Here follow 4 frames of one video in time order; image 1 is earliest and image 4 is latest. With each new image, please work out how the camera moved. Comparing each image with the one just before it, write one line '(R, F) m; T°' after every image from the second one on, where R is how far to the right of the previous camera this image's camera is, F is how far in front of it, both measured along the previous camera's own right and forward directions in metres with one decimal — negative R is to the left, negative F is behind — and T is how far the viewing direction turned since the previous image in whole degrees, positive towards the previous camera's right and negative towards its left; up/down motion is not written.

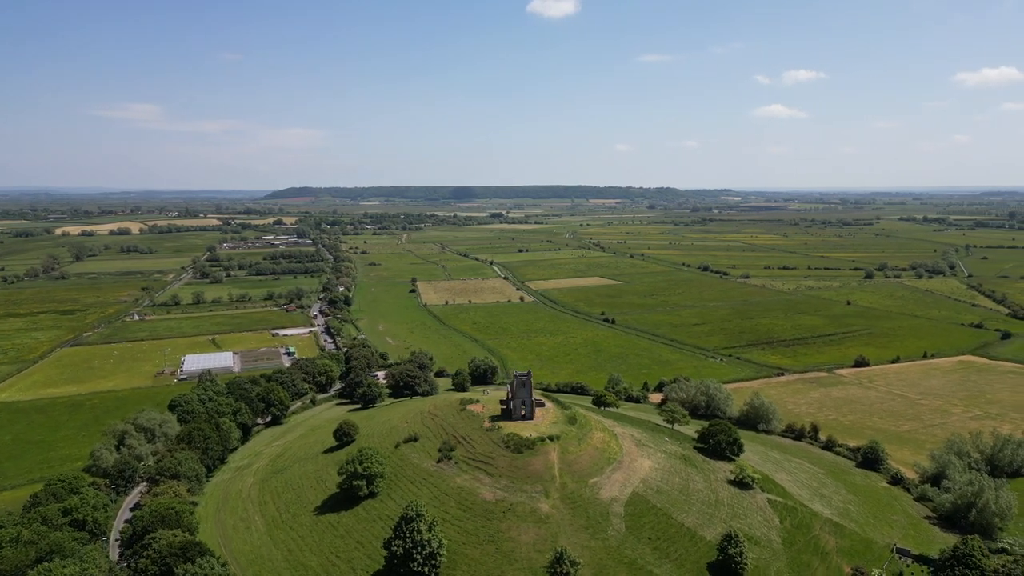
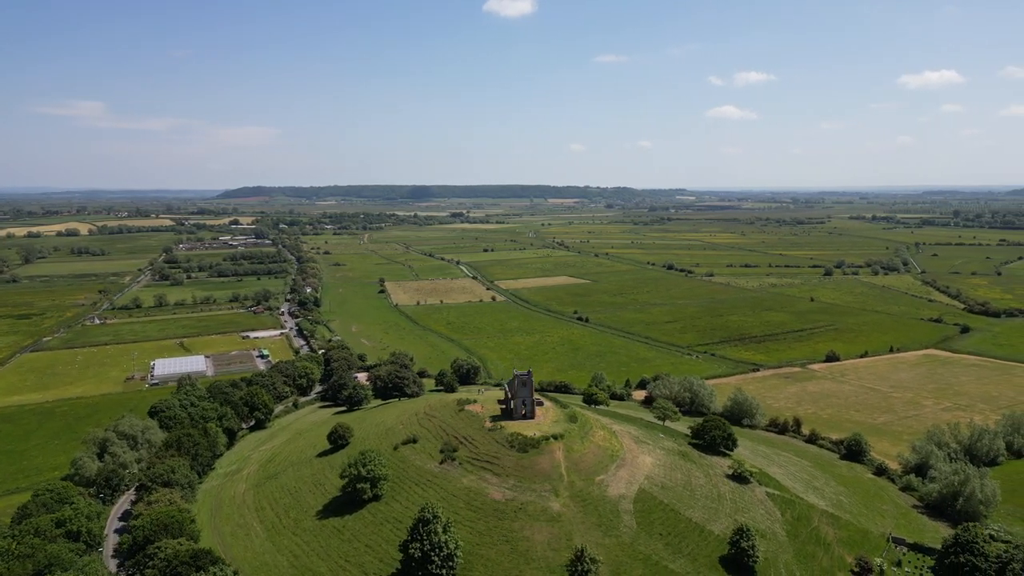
(-2.3, +0.1) m; +3°
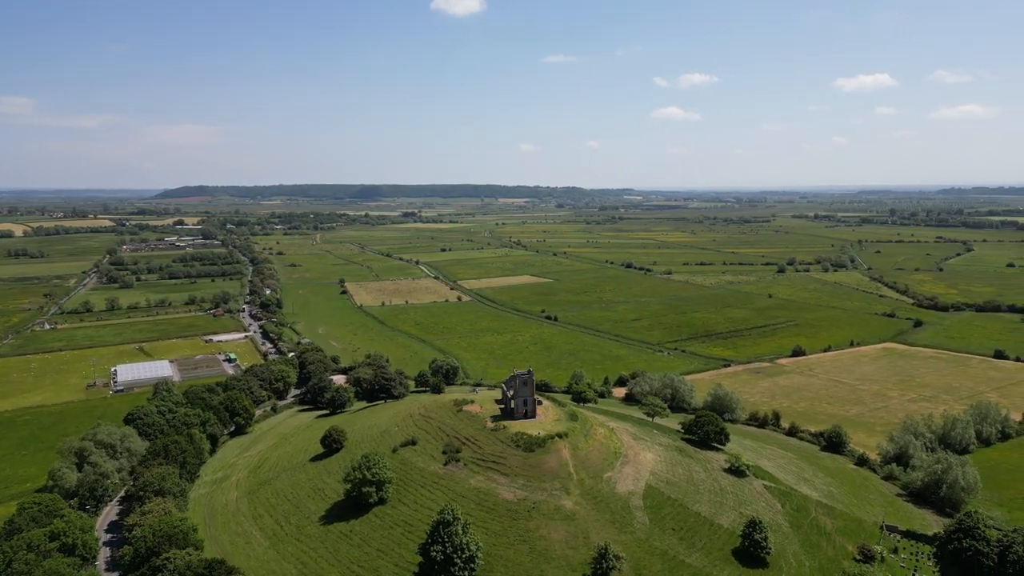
(-2.8, +0.2) m; +4°
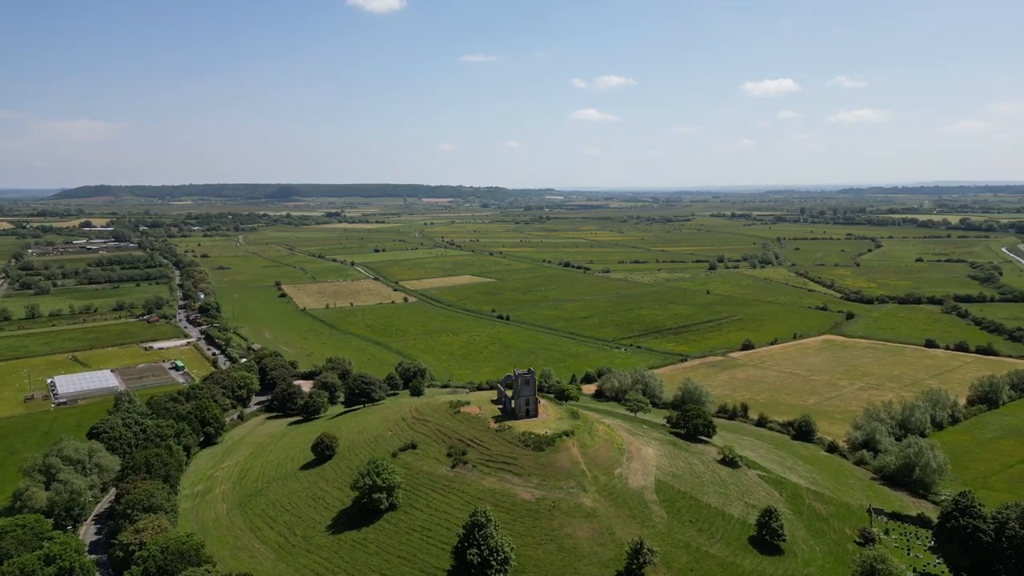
(-4.4, +0.3) m; +6°
